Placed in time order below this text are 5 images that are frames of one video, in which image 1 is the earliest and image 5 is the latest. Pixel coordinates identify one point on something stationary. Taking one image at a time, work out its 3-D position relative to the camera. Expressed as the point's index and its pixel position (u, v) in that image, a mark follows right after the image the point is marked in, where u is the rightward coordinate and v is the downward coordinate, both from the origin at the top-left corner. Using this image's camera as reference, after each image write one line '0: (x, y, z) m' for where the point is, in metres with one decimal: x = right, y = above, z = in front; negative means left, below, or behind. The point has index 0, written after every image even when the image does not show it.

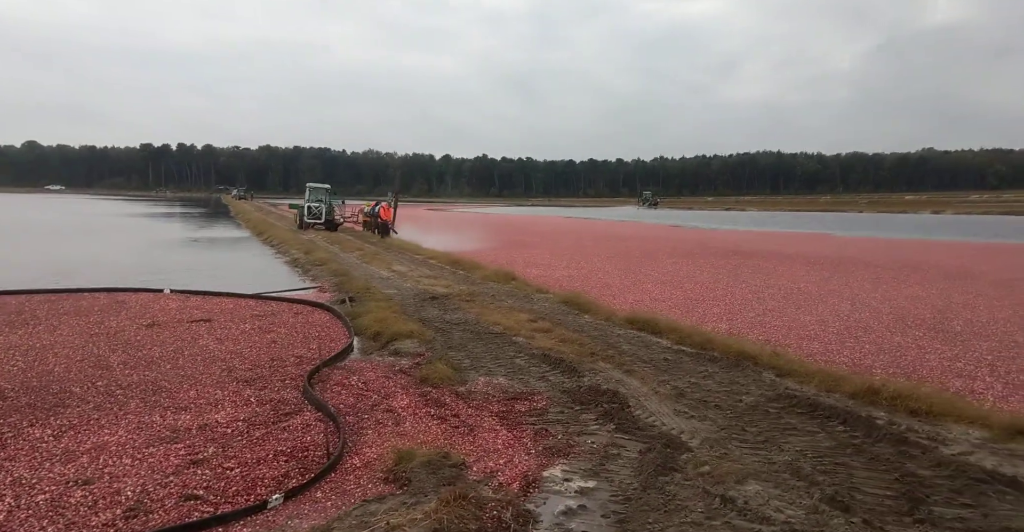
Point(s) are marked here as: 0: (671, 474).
0: (+0.8, -1.1, +3.4) m
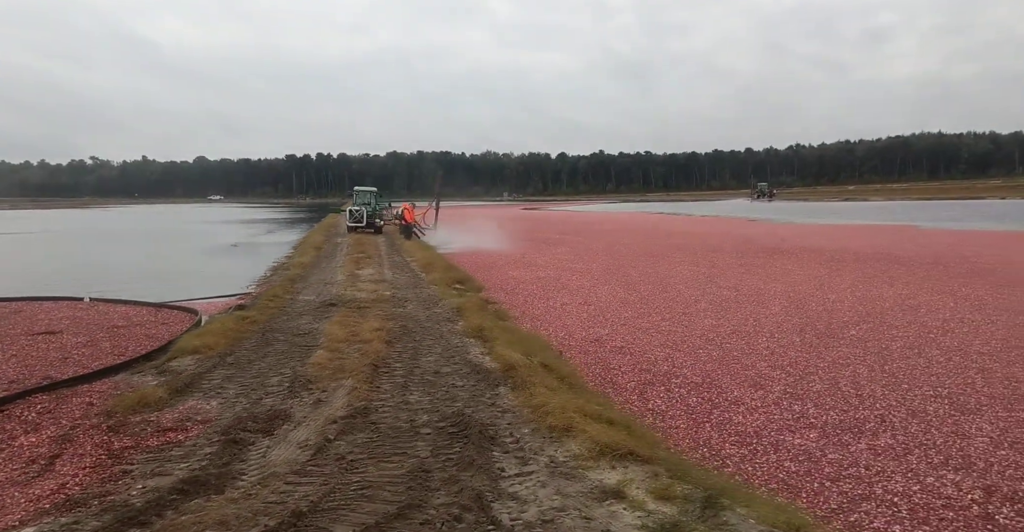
0: (-1.9, -1.3, +3.1) m
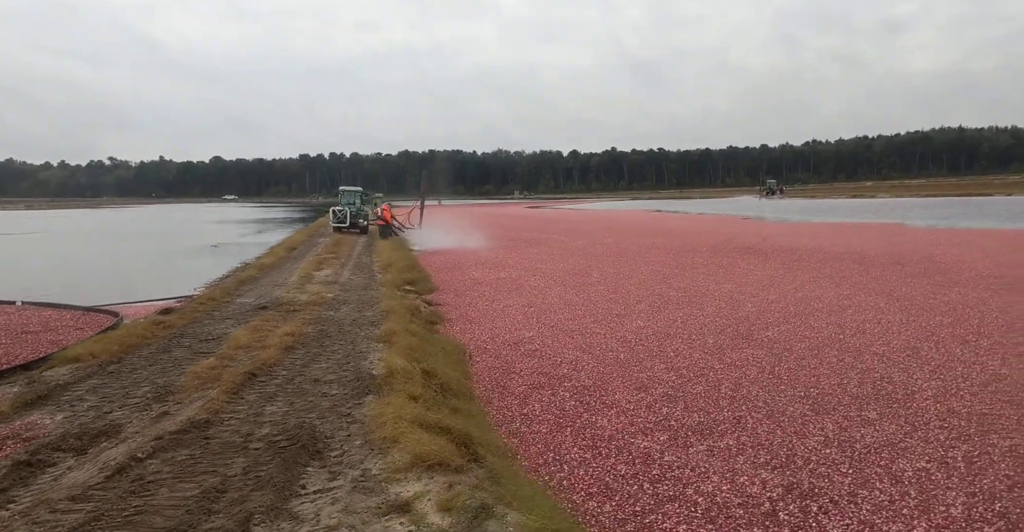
0: (-3.1, -1.4, +2.8) m
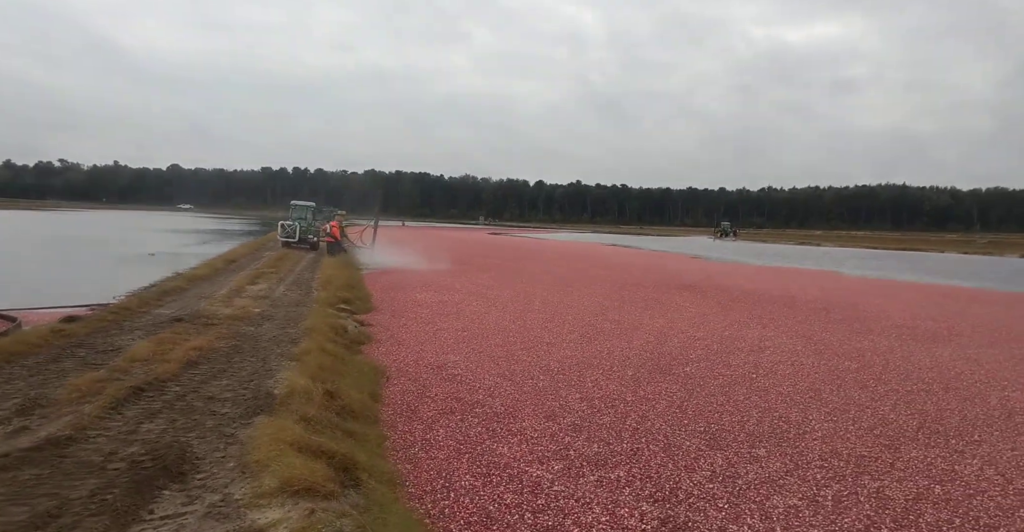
0: (-3.7, -1.3, +2.4) m
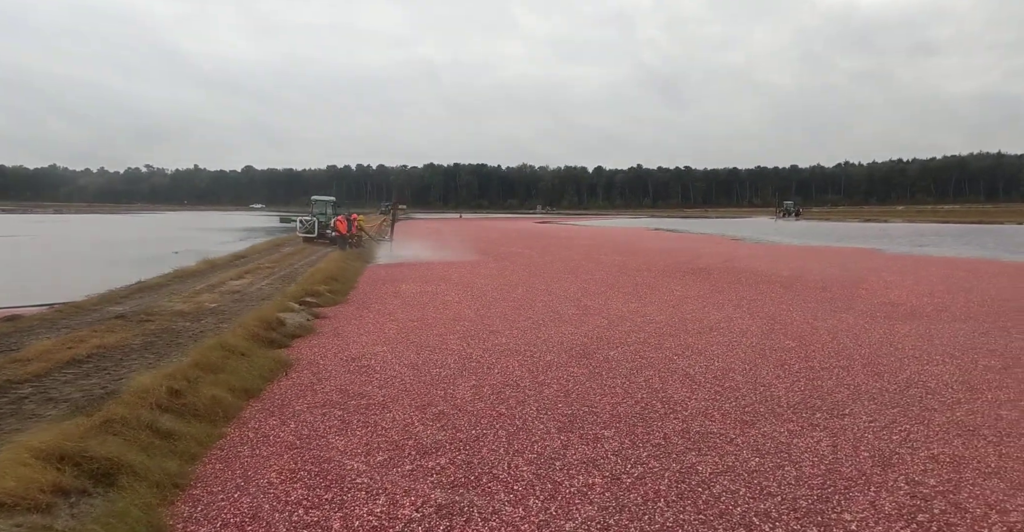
0: (-5.4, -1.3, +1.9) m
